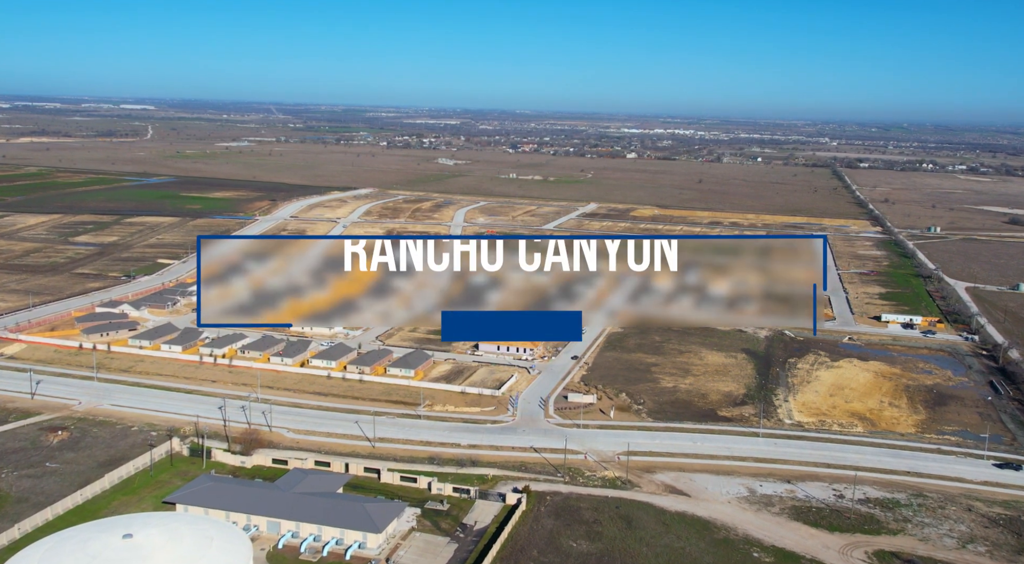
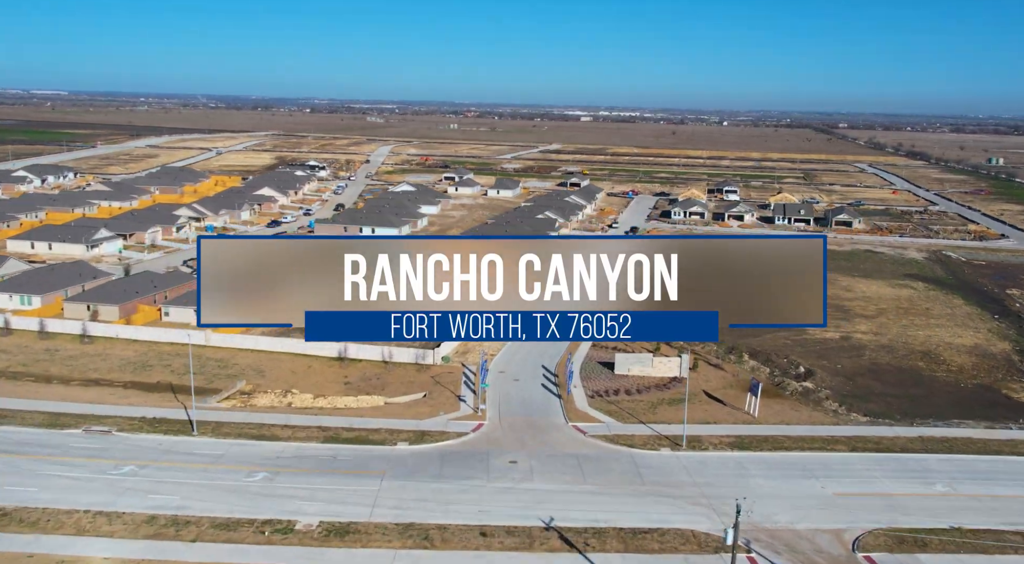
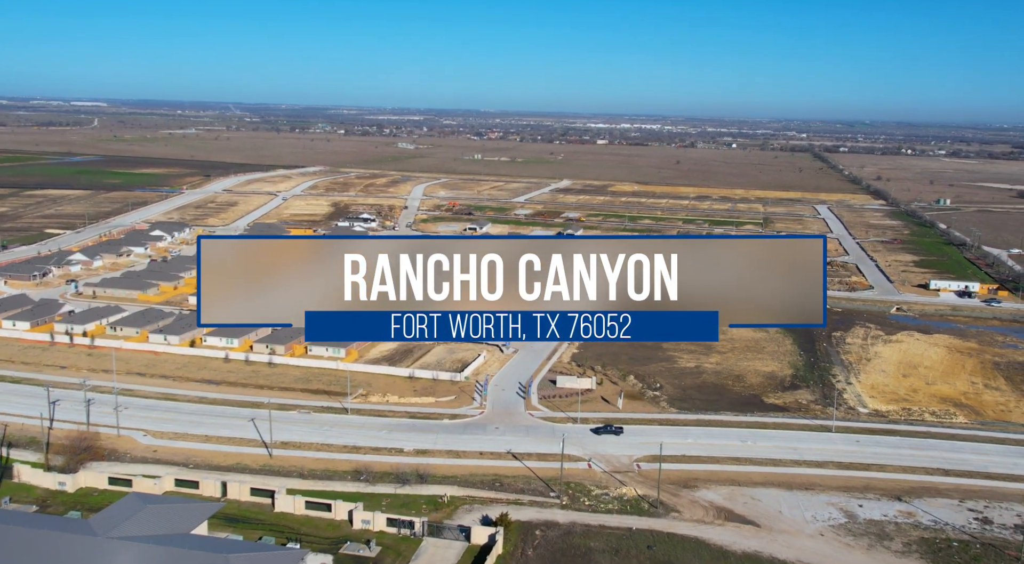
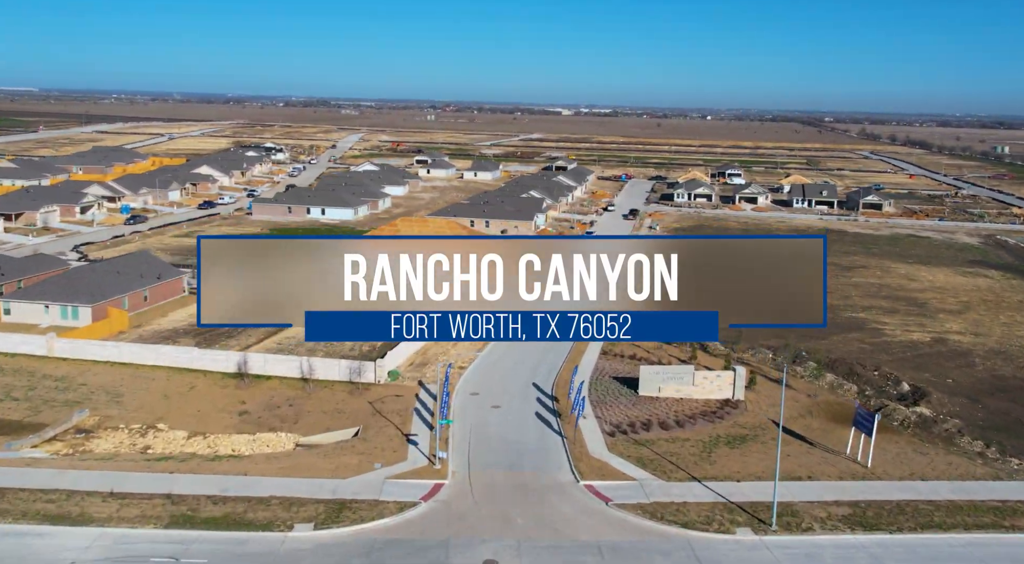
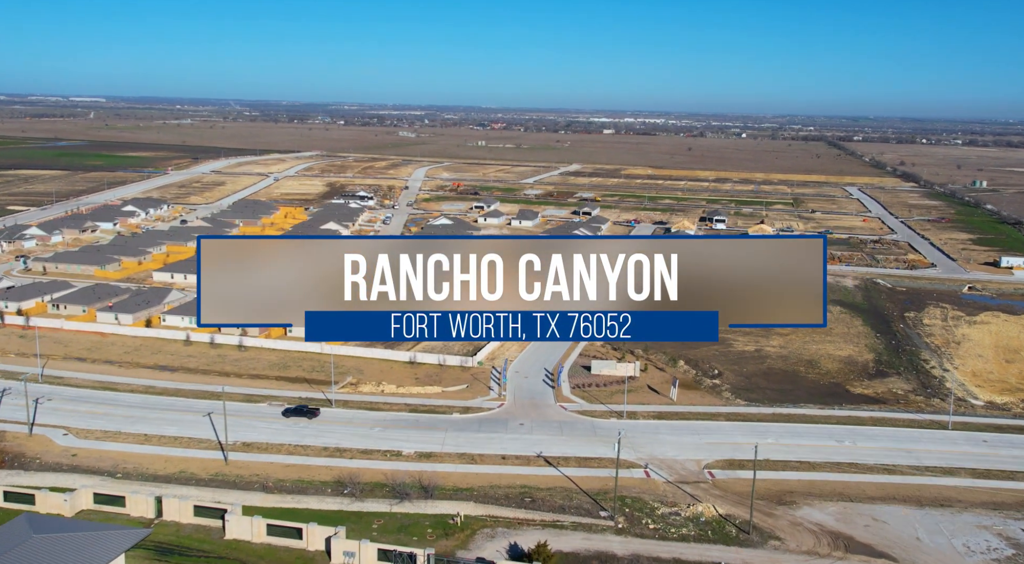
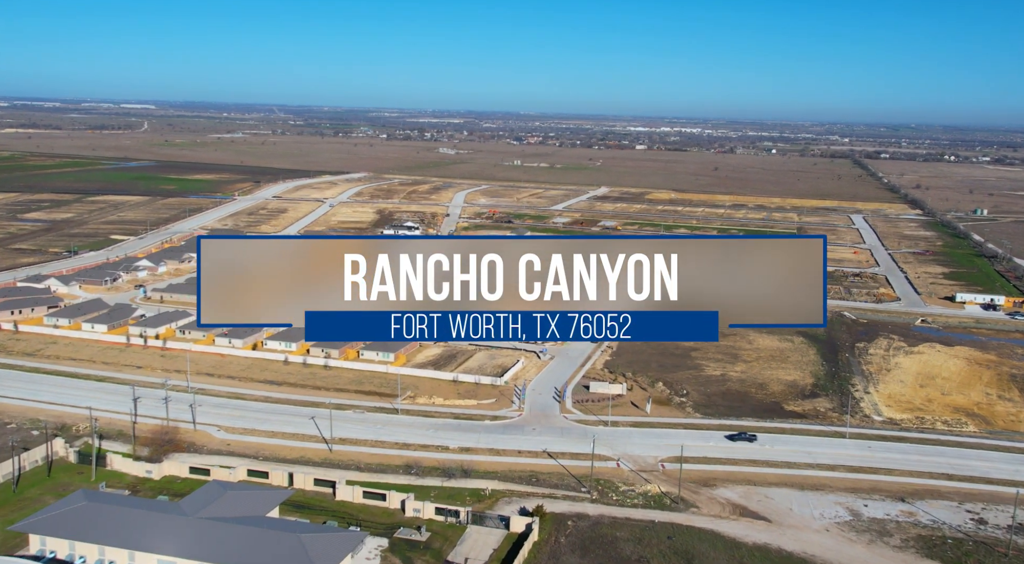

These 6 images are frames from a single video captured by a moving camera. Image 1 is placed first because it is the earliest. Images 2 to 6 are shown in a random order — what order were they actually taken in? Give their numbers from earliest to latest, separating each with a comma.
6, 3, 5, 2, 4
